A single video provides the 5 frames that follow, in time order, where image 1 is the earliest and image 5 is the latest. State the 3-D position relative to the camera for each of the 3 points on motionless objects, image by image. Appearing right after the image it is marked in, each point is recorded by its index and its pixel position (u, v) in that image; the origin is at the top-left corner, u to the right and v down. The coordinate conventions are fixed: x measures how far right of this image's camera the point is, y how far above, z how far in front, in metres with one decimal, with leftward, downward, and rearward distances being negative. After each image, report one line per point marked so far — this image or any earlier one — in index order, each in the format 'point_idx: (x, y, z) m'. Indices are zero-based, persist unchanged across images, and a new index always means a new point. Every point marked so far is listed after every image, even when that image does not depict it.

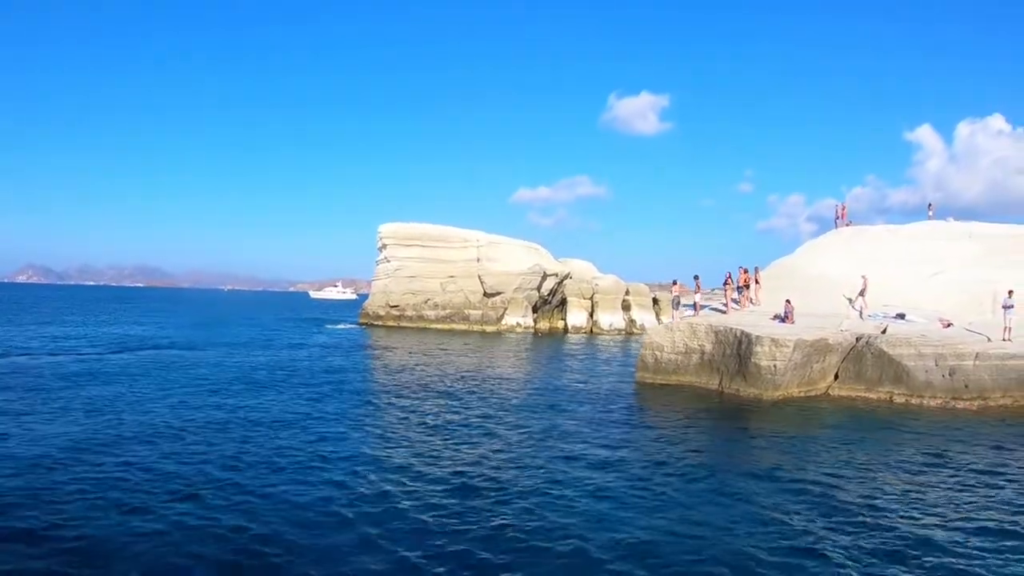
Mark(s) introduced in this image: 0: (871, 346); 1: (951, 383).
0: (+10.3, -1.7, +19.7) m
1: (+12.3, -2.7, +19.2) m
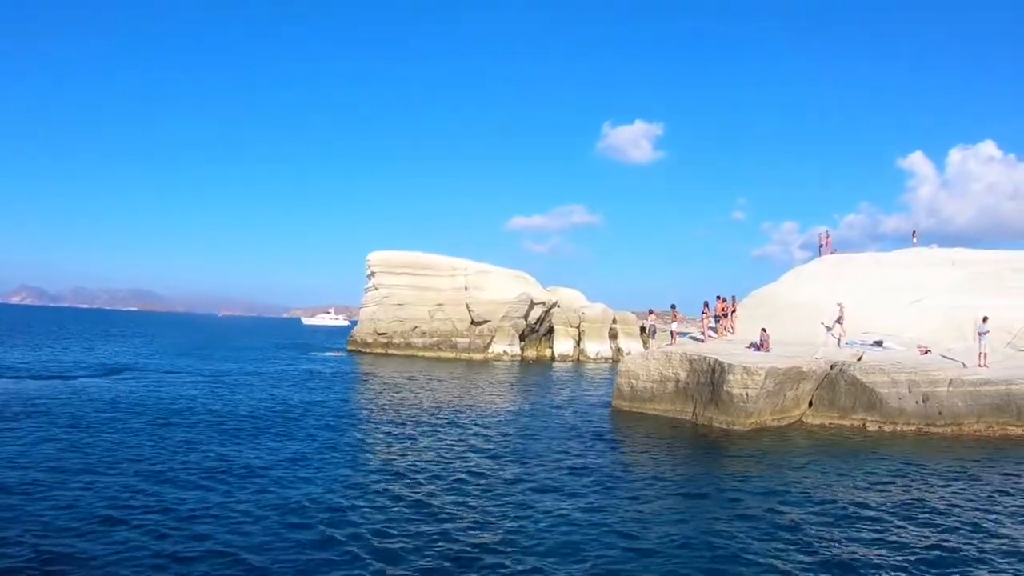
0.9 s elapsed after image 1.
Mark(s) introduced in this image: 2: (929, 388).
0: (+9.6, -2.5, +19.9) m
1: (+11.6, -3.4, +19.3) m
2: (+11.7, -2.8, +19.2) m
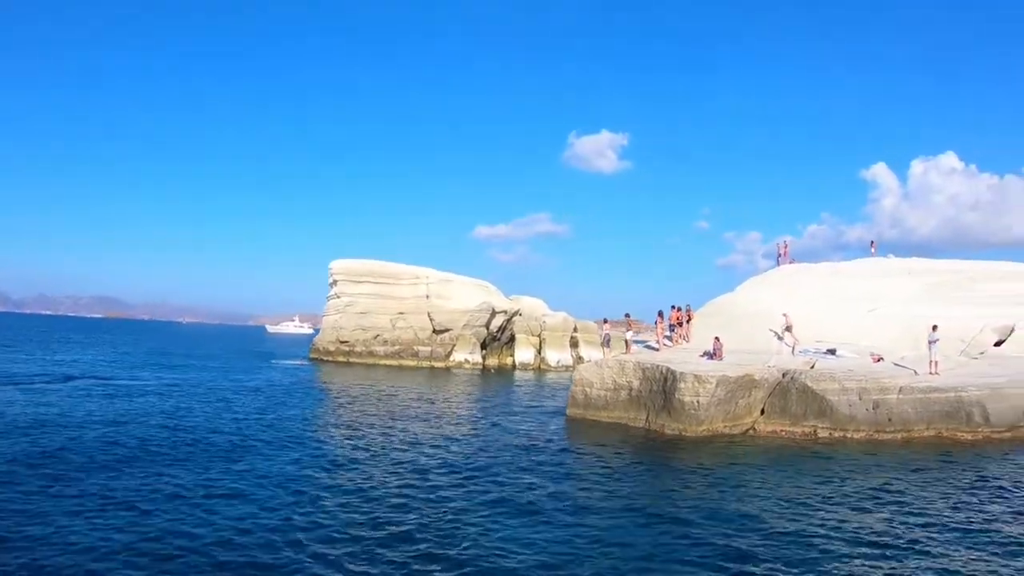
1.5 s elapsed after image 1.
0: (+8.3, -2.7, +20.0) m
1: (+10.3, -3.7, +19.5) m
2: (+10.4, -3.0, +19.5) m
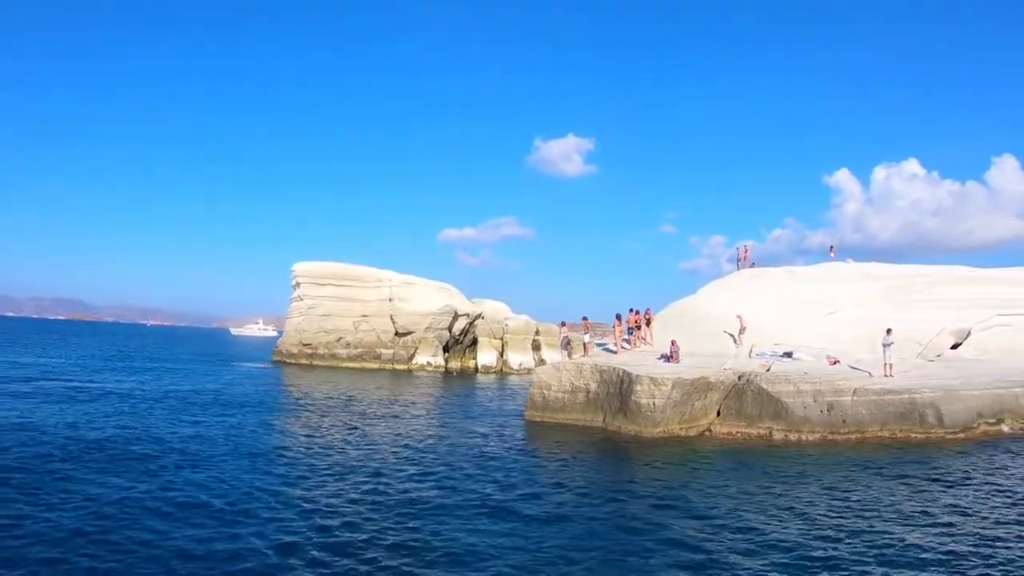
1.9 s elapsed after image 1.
0: (+7.0, -2.8, +20.2) m
1: (+9.1, -3.8, +19.7) m
2: (+9.2, -3.1, +19.7) m
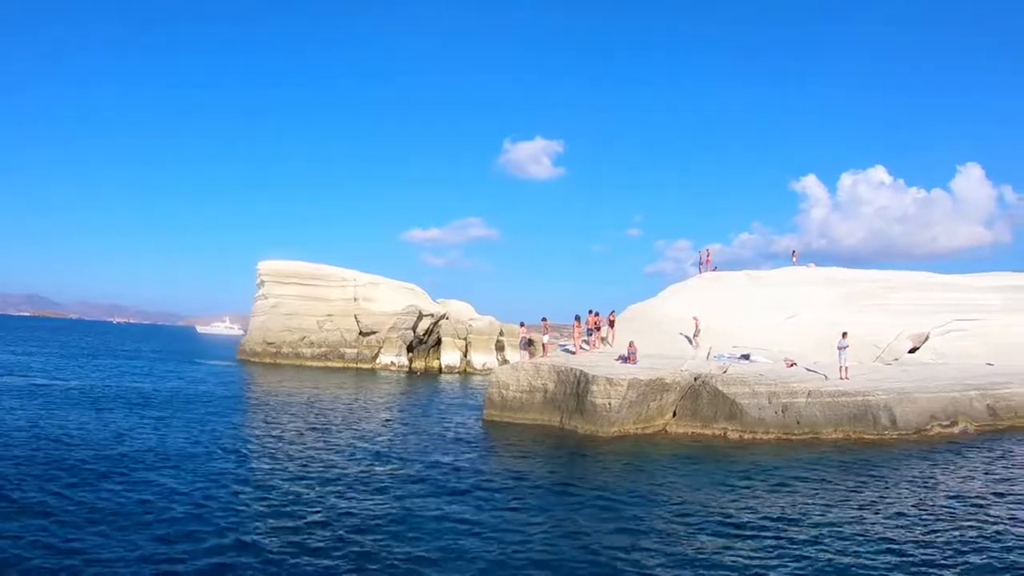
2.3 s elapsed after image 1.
0: (+5.8, -2.9, +20.4) m
1: (+7.9, -3.8, +20.1) m
2: (+8.0, -3.2, +20.0) m
